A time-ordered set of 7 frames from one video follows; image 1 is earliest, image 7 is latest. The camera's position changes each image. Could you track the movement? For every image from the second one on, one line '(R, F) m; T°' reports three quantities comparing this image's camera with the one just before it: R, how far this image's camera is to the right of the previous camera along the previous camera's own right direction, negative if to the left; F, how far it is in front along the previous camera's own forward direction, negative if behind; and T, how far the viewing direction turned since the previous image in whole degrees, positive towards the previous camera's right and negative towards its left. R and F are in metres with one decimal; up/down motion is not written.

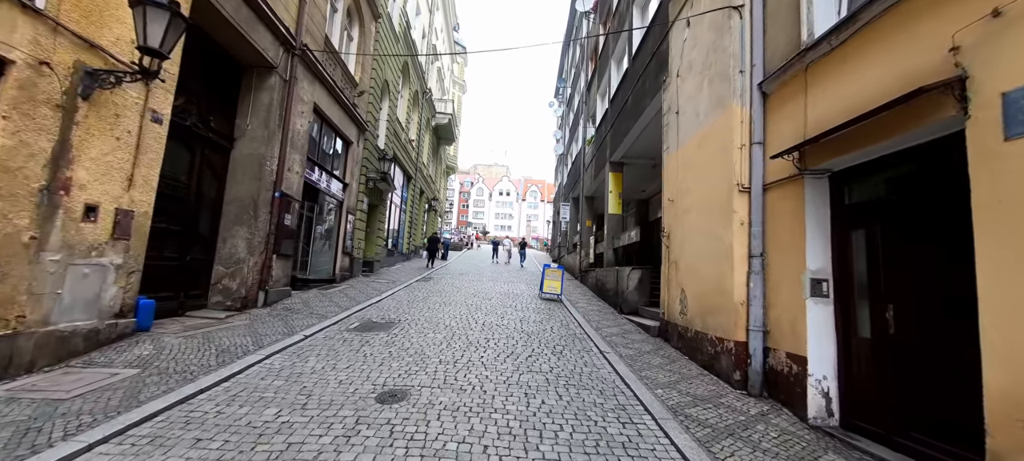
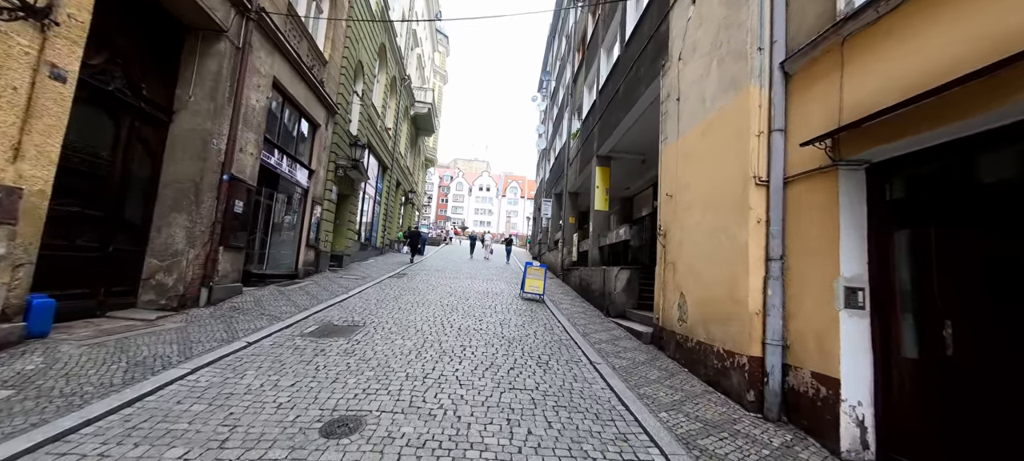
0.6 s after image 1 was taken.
(0.0, +0.7) m; +3°
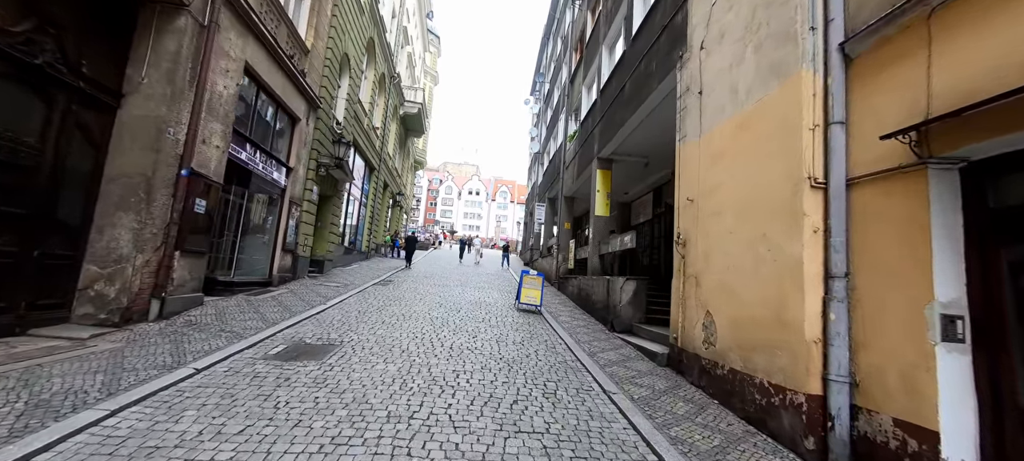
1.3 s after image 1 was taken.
(-0.2, +0.7) m; +2°
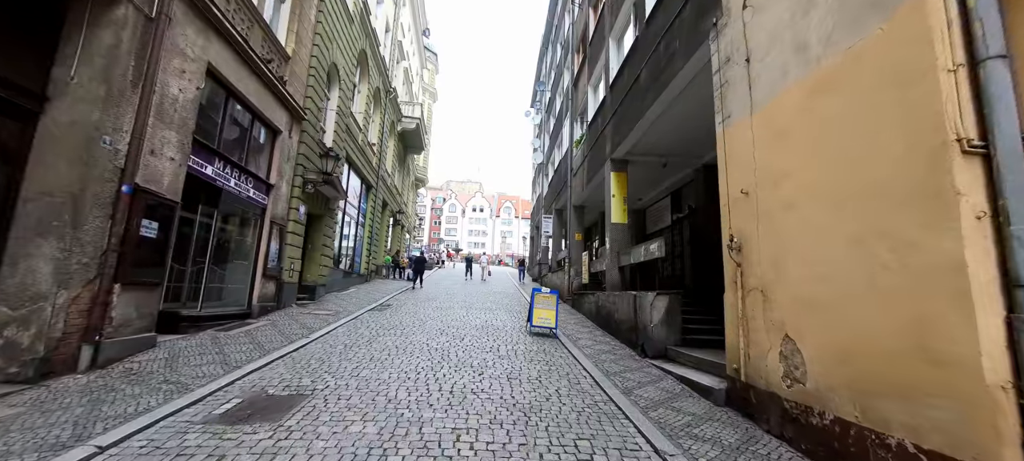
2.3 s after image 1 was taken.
(-0.1, +1.1) m; -1°
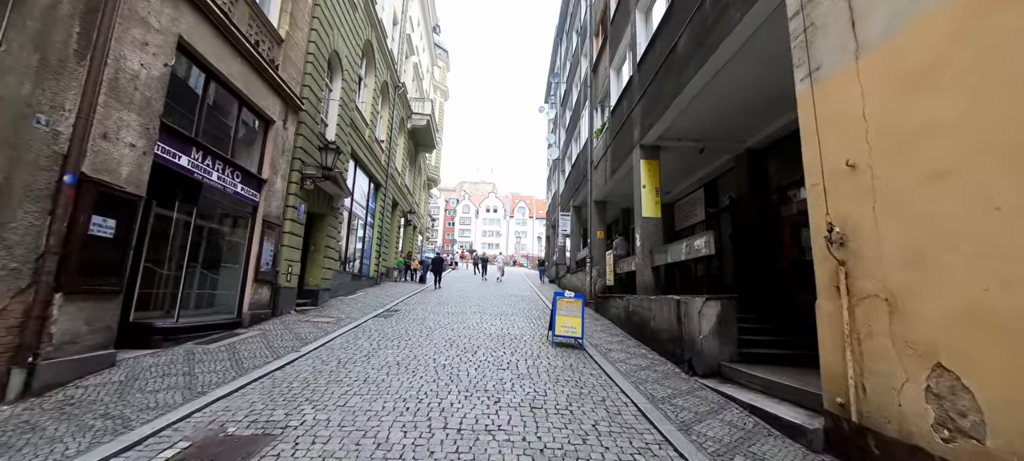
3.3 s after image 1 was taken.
(-0.1, +1.0) m; -2°
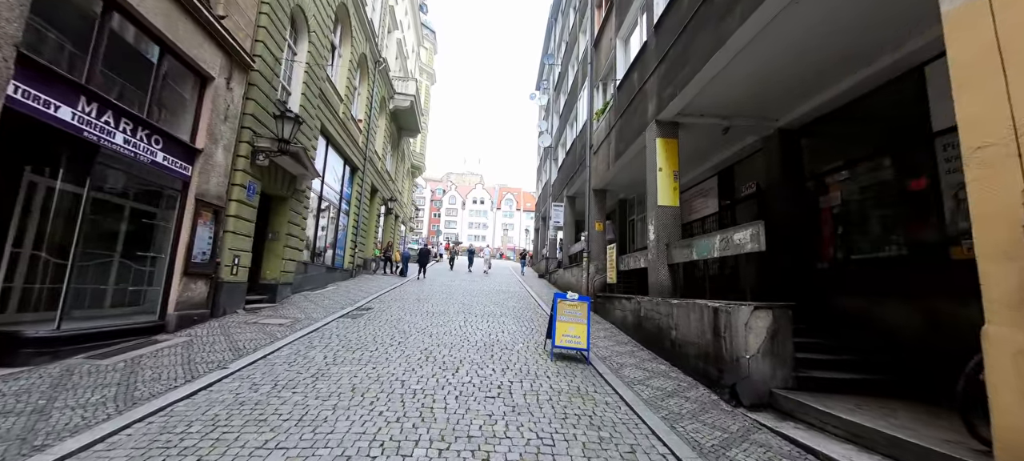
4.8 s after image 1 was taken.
(-0.1, +1.3) m; +2°
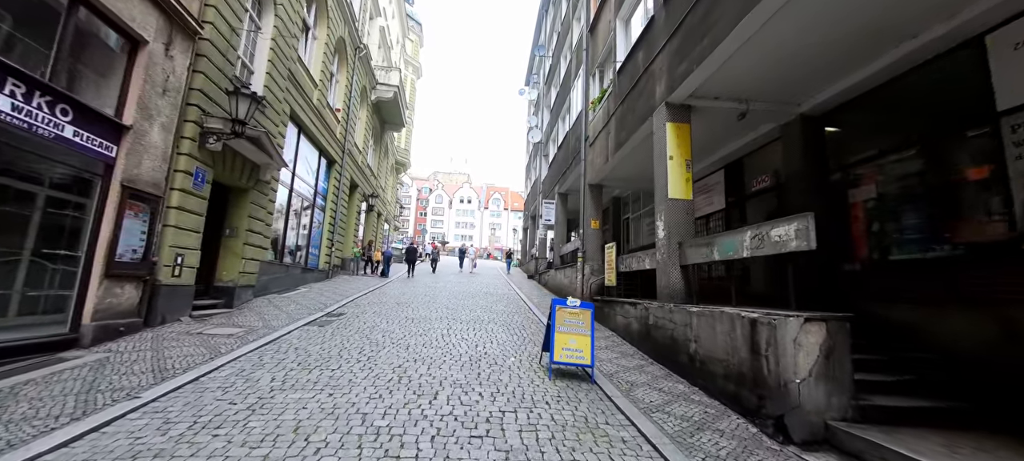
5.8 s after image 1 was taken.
(-0.1, +0.9) m; +2°
